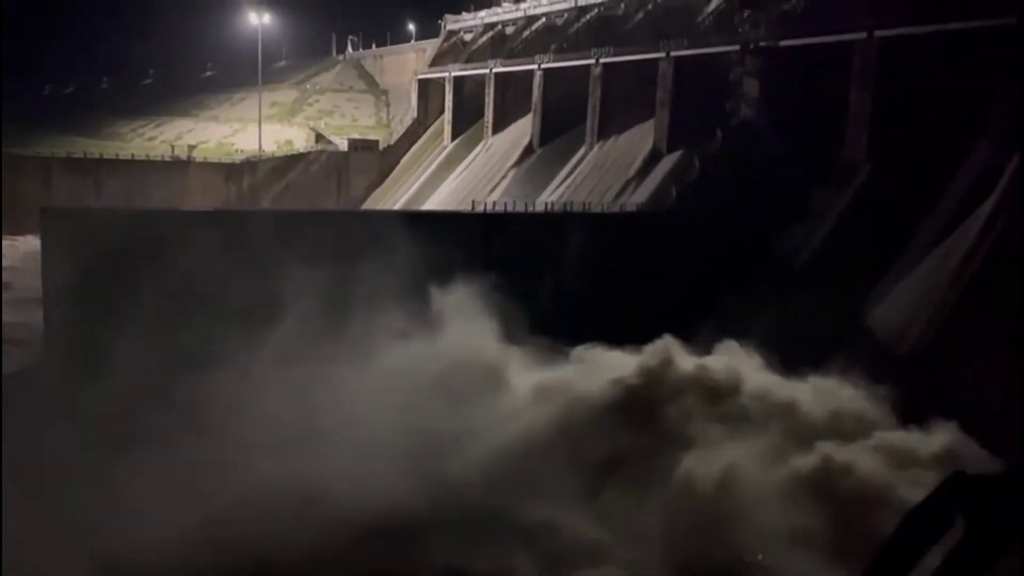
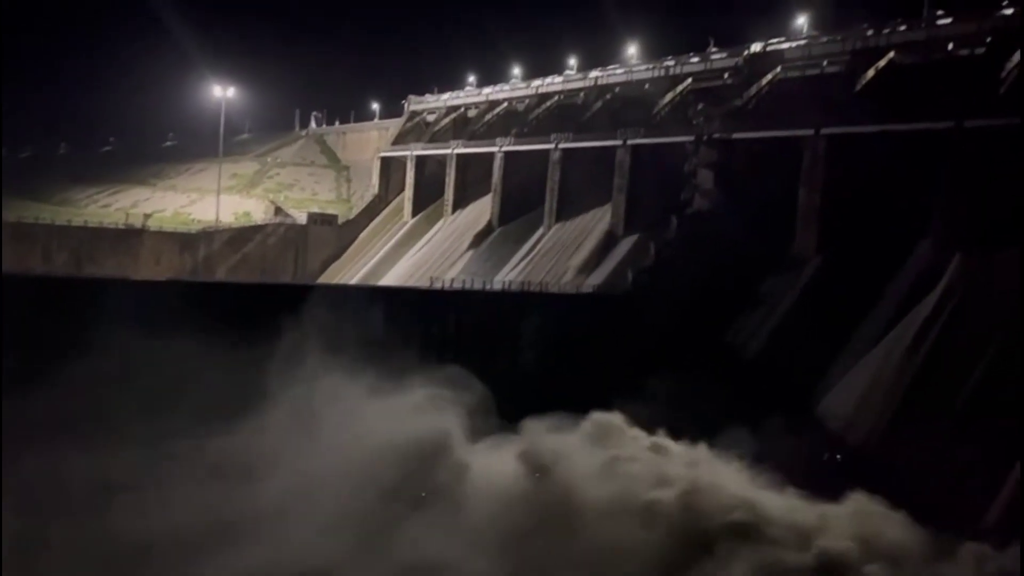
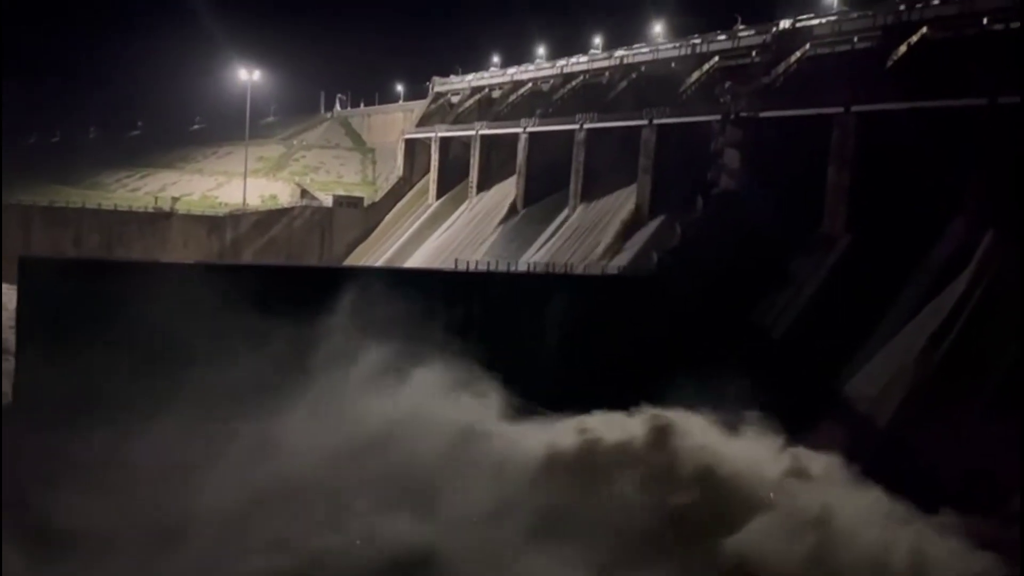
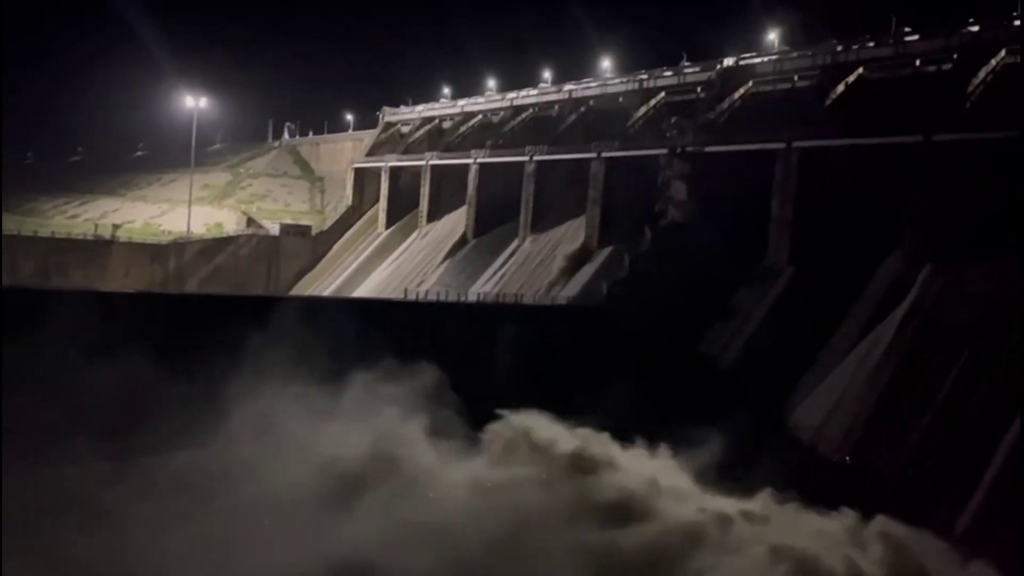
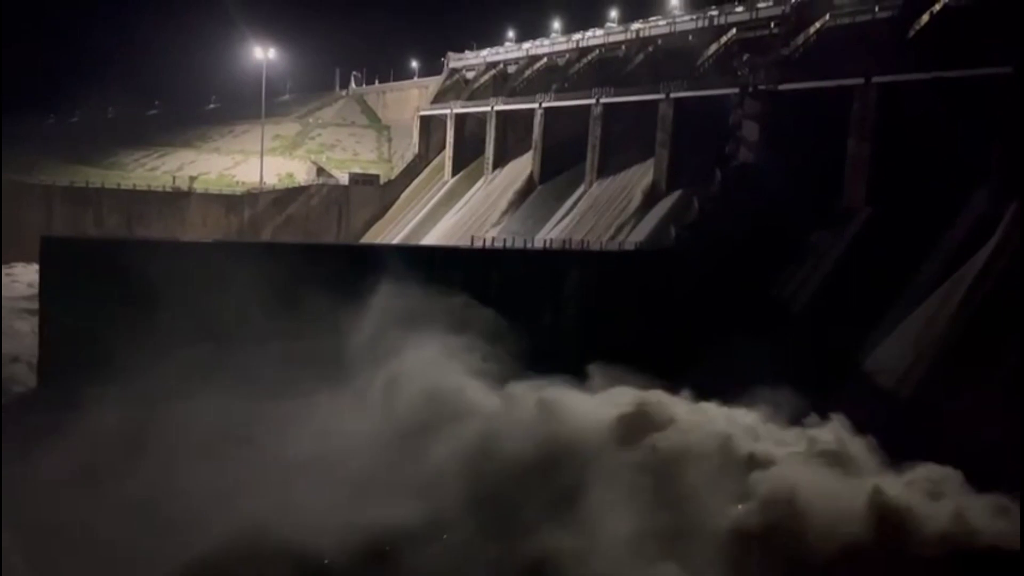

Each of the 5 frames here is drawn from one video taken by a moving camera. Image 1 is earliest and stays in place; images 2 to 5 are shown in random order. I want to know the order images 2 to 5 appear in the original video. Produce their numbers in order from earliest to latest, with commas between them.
5, 3, 2, 4
